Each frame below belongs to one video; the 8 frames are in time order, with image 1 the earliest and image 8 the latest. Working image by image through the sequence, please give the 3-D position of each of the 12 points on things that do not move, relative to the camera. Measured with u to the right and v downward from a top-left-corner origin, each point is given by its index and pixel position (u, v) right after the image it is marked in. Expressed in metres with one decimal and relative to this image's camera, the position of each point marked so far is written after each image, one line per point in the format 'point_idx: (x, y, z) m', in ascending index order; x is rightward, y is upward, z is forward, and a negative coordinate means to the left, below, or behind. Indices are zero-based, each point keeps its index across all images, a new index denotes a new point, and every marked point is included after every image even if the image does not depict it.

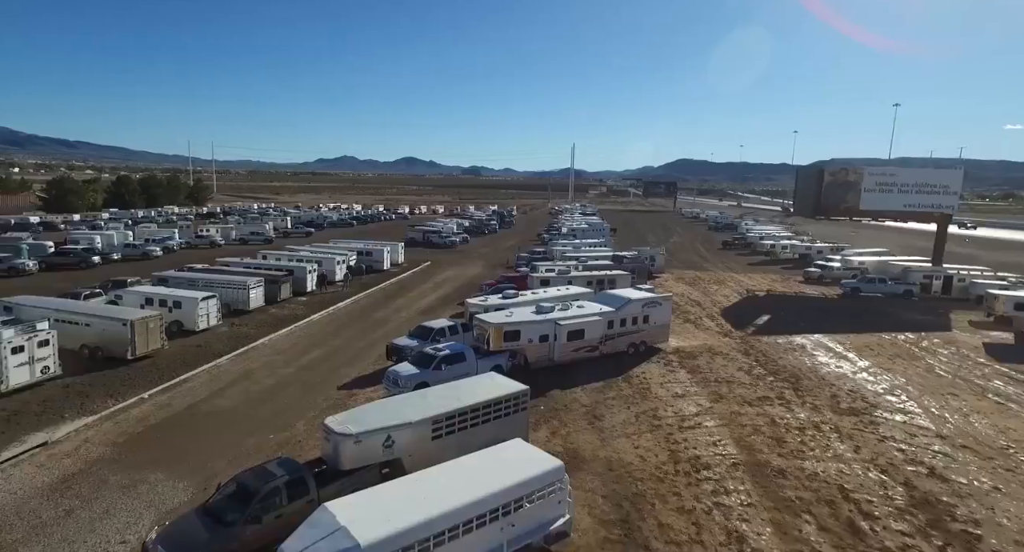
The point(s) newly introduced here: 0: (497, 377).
0: (-0.4, -2.6, +16.2) m
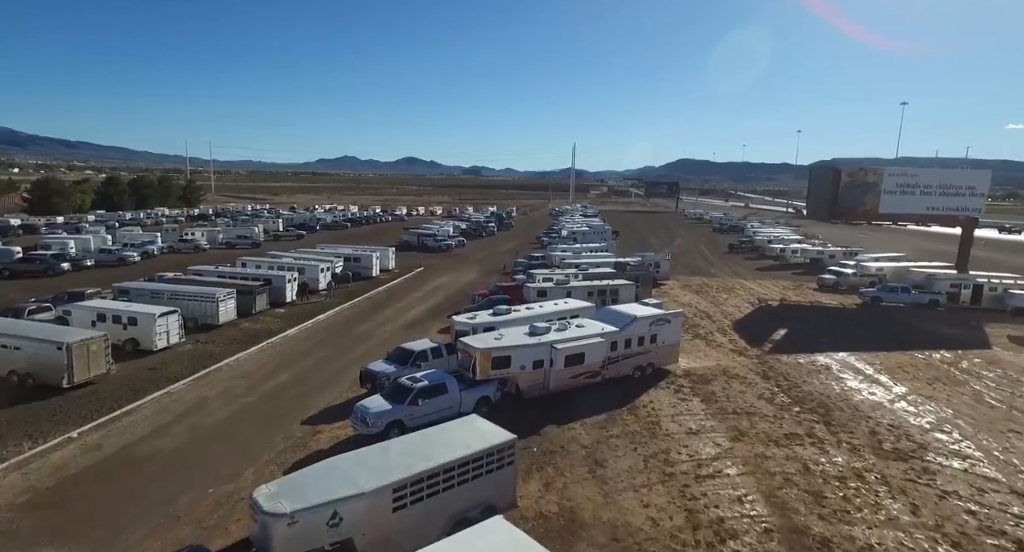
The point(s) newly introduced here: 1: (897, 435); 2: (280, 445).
0: (-0.7, -3.2, +13.5) m
1: (+10.6, -4.4, +17.0) m
2: (-6.3, -4.5, +16.7) m
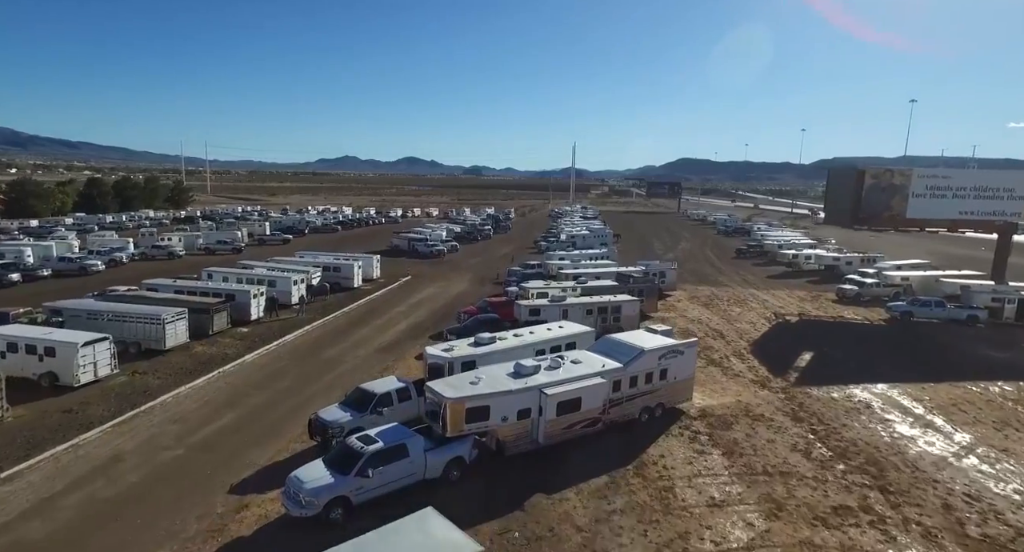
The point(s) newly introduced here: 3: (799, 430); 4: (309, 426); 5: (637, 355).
0: (-1.2, -3.9, +9.8) m
1: (+10.1, -5.1, +13.4) m
2: (-6.8, -5.3, +13.1) m
3: (+8.6, -4.6, +18.6) m
4: (-5.6, -4.1, +17.1) m
5: (+3.7, -2.4, +18.5) m
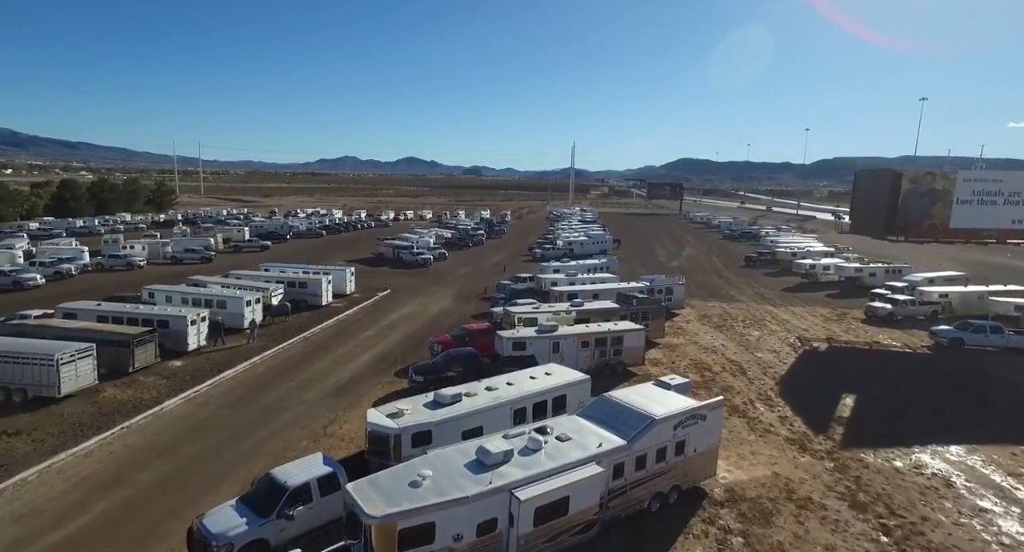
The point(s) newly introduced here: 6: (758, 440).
0: (-2.0, -4.9, +5.1) m
1: (+9.3, -6.1, +8.6) m
2: (-7.5, -6.3, +8.3) m
3: (+7.9, -5.6, +13.9) m
4: (-6.4, -5.1, +12.3) m
5: (+3.0, -3.3, +13.8) m
6: (+7.4, -4.9, +18.7) m
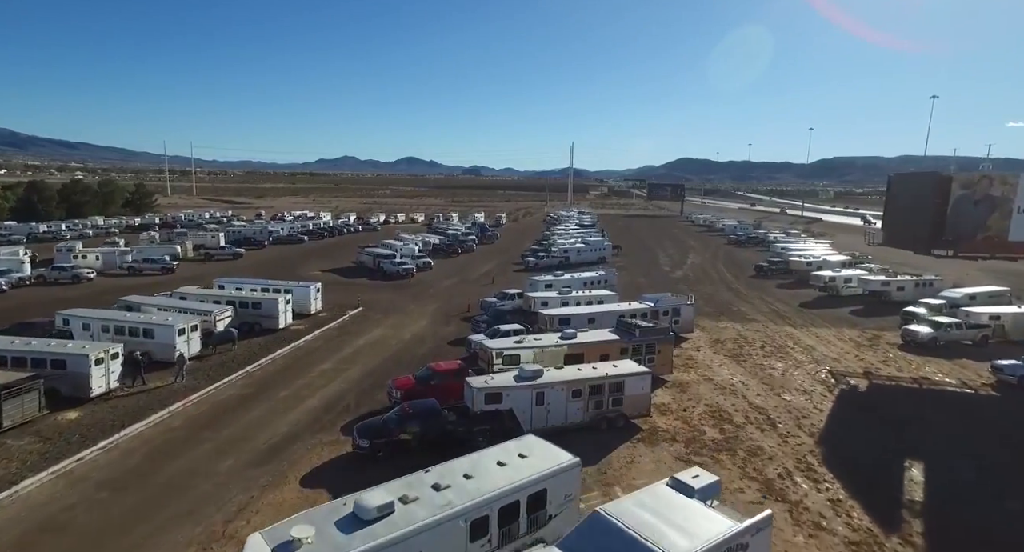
0: (-2.8, -5.9, +0.1) m
1: (+8.5, -7.1, +3.7) m
2: (-8.3, -7.3, +3.3) m
3: (+7.1, -6.6, +8.9) m
4: (-7.2, -6.1, +7.4) m
5: (+2.2, -4.4, +8.8) m
6: (+6.6, -5.9, +13.7) m
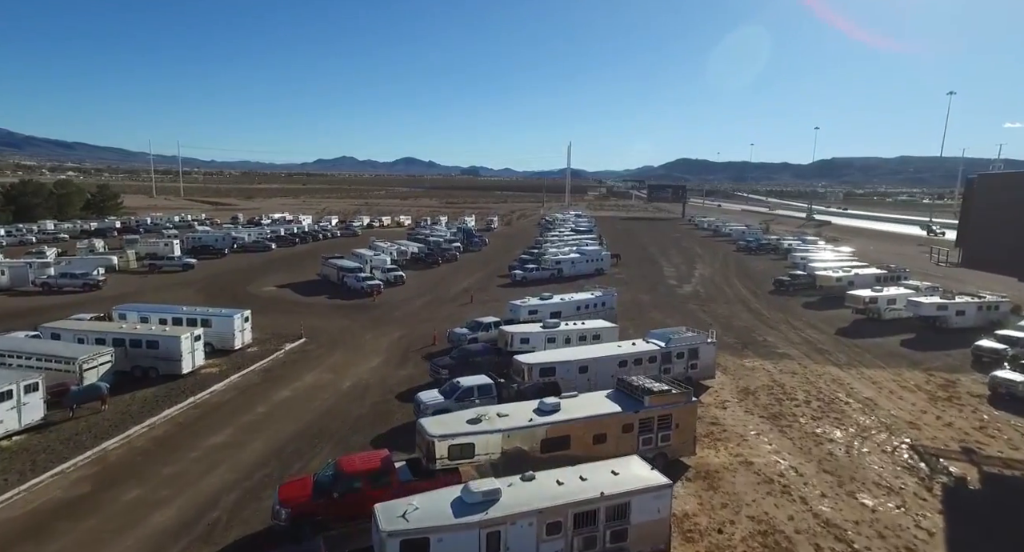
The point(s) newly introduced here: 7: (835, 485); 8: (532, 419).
0: (-4.0, -7.2, -7.4) m
1: (+7.3, -8.4, -3.8) m
2: (-9.5, -8.6, -4.2) m
3: (+5.9, -7.9, +1.4) m
4: (-8.4, -7.4, -0.2) m
5: (+1.0, -5.6, +1.3) m
6: (+5.4, -7.2, +6.2) m
7: (+8.9, -5.8, +17.0) m
8: (+0.6, -3.8, +16.8) m
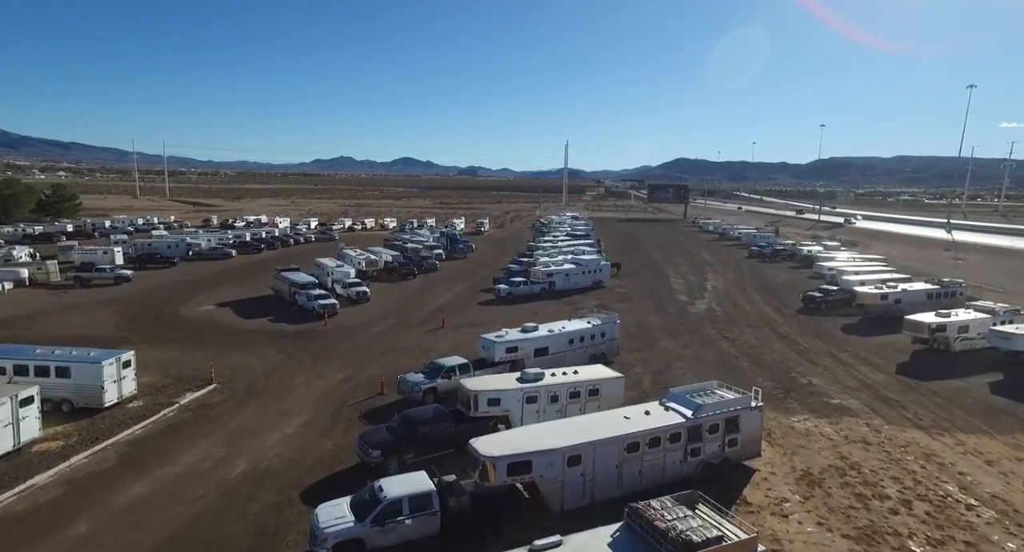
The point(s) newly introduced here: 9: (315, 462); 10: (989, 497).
0: (-5.0, -8.3, -15.3) m
1: (+6.3, -9.5, -11.7) m
2: (-10.6, -9.7, -12.1) m
3: (+4.8, -9.0, -6.5) m
4: (-9.4, -8.5, -8.1) m
5: (-0.1, -6.7, -6.6) m
6: (+4.3, -8.3, -1.7) m
7: (+7.8, -6.9, +9.2) m
8: (-0.5, -4.9, +8.9) m
9: (-6.0, -5.6, +19.1) m
10: (+12.6, -6.0, +16.5) m
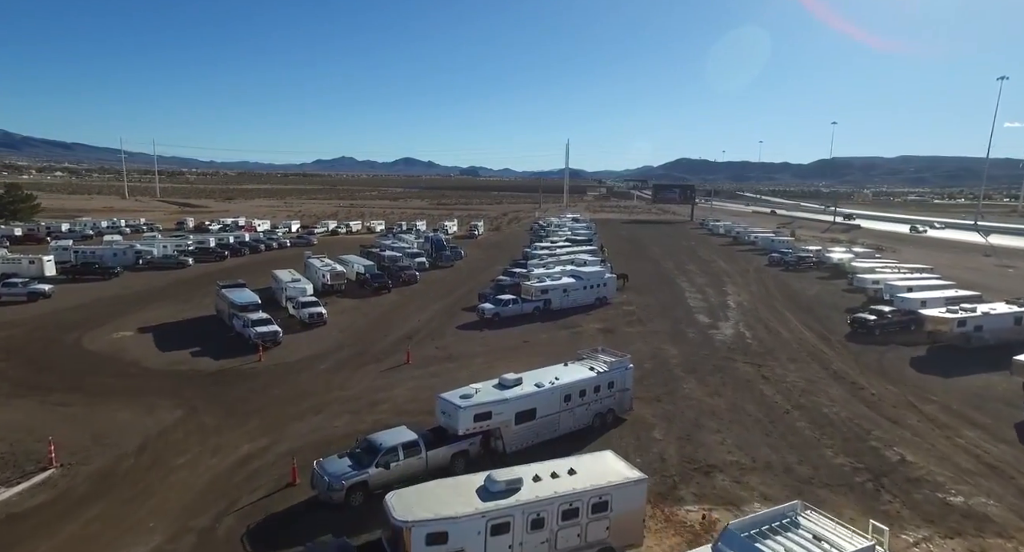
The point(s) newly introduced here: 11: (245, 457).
0: (-6.0, -9.3, -23.3) m
1: (+5.3, -10.5, -19.7) m
2: (-11.5, -10.7, -20.1) m
3: (+3.9, -10.1, -14.4) m
4: (-10.4, -9.6, -16.0) m
5: (-1.0, -7.8, -14.5) m
6: (+3.4, -9.4, -9.6) m
7: (+6.9, -7.9, +1.2) m
8: (-1.4, -6.0, +0.9) m
9: (-6.9, -6.6, +11.2) m
10: (+11.8, -7.1, +8.5) m
11: (-8.3, -5.3, +19.4) m
